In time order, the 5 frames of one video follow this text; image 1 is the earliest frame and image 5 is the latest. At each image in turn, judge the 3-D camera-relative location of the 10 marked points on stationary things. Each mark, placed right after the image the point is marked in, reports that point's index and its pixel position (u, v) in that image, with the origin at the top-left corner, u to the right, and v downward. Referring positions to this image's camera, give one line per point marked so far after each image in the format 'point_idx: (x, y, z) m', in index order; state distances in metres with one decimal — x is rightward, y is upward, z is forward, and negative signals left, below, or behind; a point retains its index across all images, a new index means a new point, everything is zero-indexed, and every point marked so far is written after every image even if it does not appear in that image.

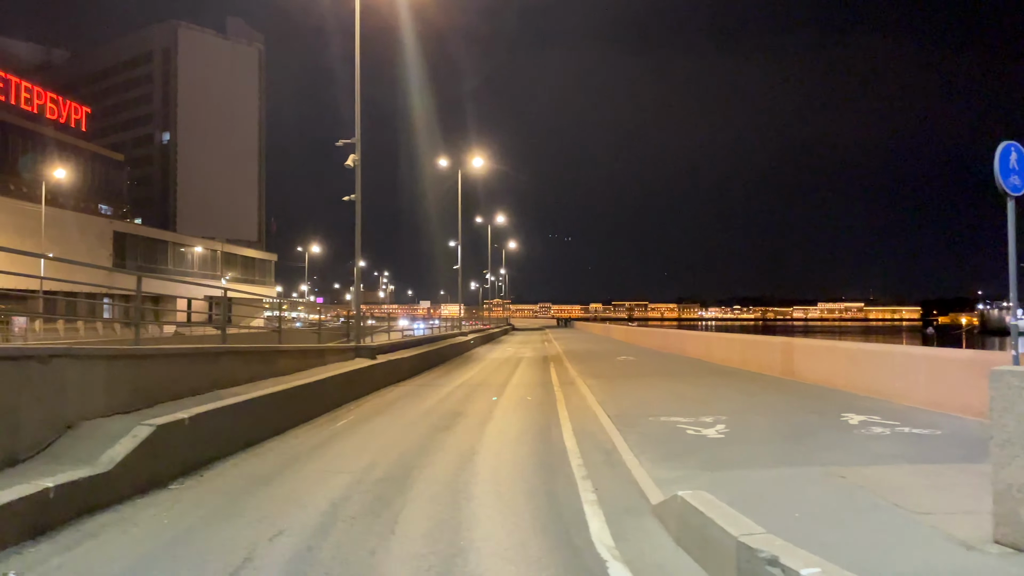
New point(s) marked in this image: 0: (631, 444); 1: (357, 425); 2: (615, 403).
0: (+1.2, -1.6, +6.3) m
1: (-2.0, -1.8, +8.4) m
2: (+1.5, -1.7, +8.9) m
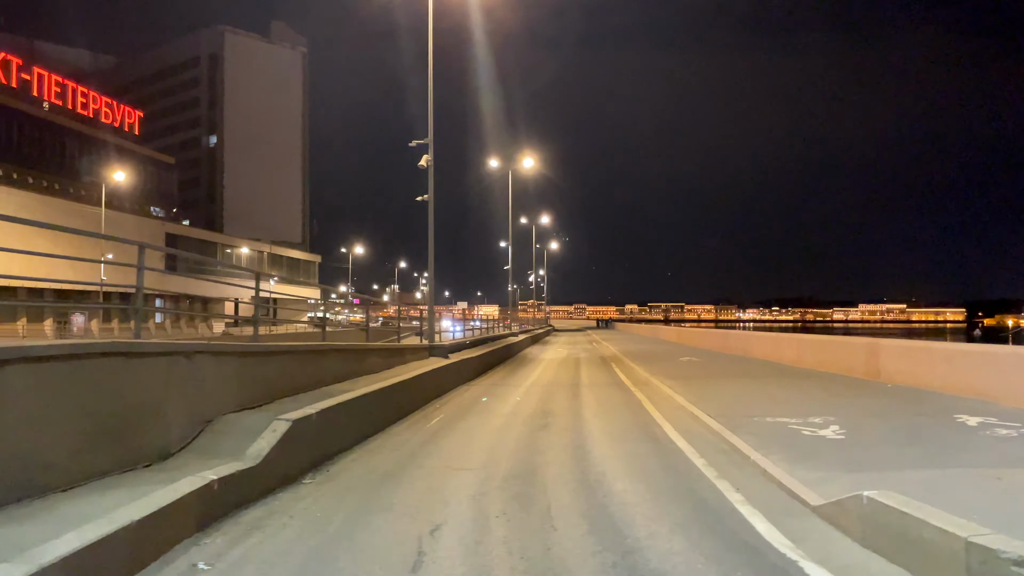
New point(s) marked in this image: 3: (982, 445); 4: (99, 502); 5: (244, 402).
0: (+2.3, -1.5, +6.2) m
1: (-0.8, -1.8, +8.4) m
2: (+2.8, -1.6, +8.8) m
3: (+4.6, -1.5, +6.2) m
4: (-2.3, -1.2, +3.6) m
5: (-2.5, -1.1, +5.9) m
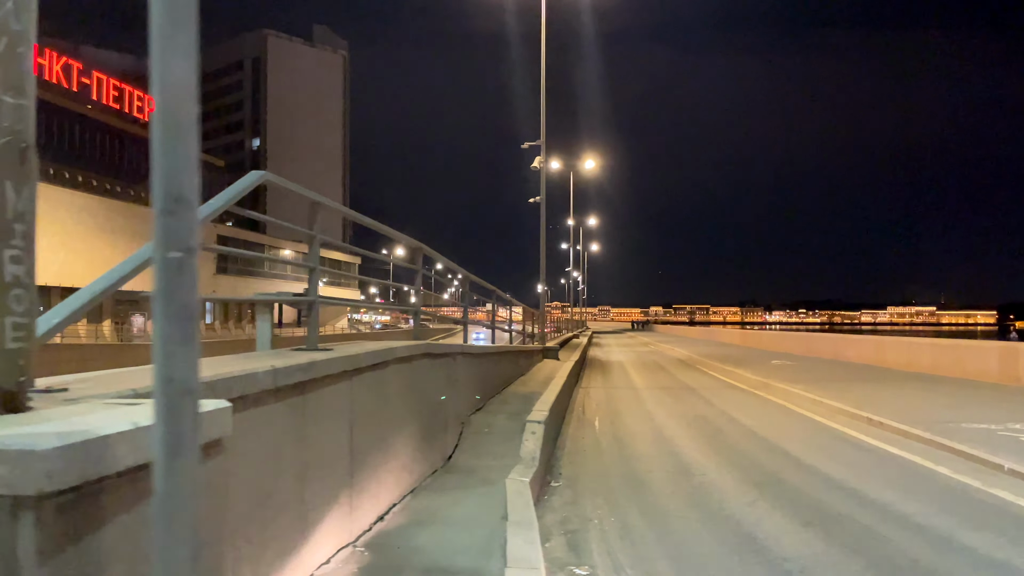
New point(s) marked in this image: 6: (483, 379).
0: (+4.5, -1.5, +6.0) m
1: (+1.4, -1.8, +8.3) m
2: (+5.0, -1.7, +8.6) m
3: (+6.7, -1.6, +5.9) m
4: (-0.3, -1.2, +3.6) m
5: (-0.4, -1.1, +5.9) m
6: (-0.3, -0.9, +6.3) m
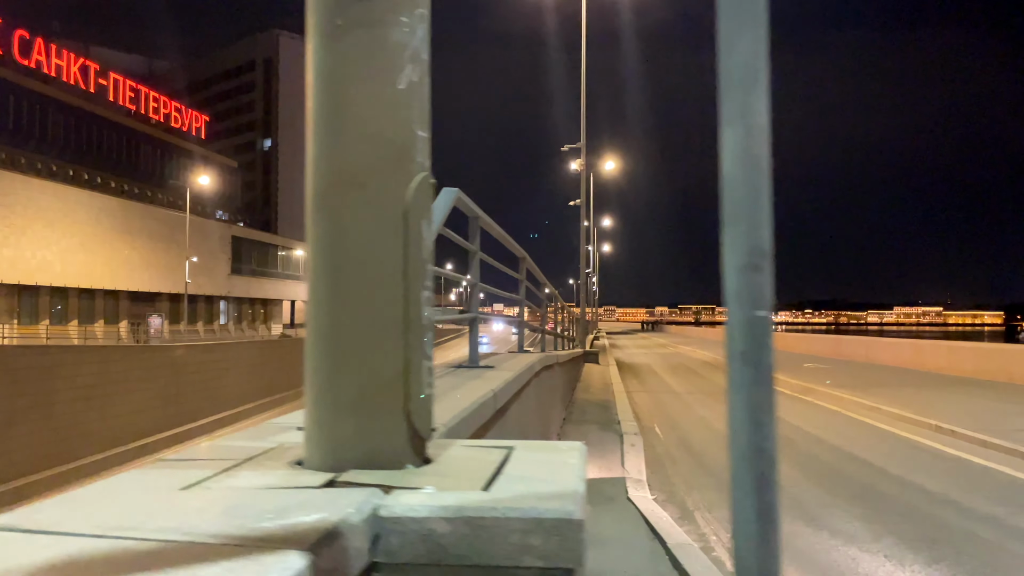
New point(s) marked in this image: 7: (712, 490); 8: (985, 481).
0: (+5.3, -1.6, +5.9) m
1: (+2.2, -1.9, +8.3) m
2: (+5.8, -1.7, +8.5) m
3: (+7.5, -1.7, +5.9) m
4: (+0.5, -1.3, +3.5) m
5: (+0.4, -1.2, +5.8) m
6: (+0.5, -1.0, +6.3) m
7: (+1.7, -1.8, +5.5) m
8: (+4.3, -1.7, +5.7) m
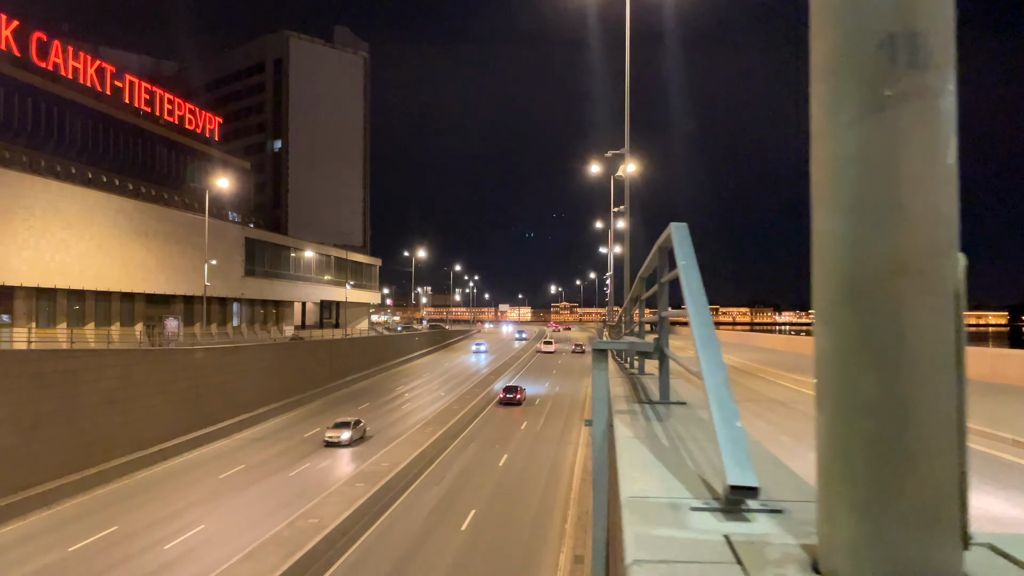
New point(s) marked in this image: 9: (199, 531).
0: (+6.1, -1.8, +5.8) m
1: (+3.1, -2.0, +8.1) m
2: (+6.7, -1.9, +8.4) m
3: (+8.4, -1.8, +5.7) m
4: (+1.4, -1.4, +3.4) m
5: (+1.3, -1.3, +5.7) m
6: (+1.3, -1.2, +6.1) m
7: (+2.6, -1.9, +5.4) m
8: (+5.1, -1.9, +5.6) m
9: (-9.4, -7.3, +19.0) m
